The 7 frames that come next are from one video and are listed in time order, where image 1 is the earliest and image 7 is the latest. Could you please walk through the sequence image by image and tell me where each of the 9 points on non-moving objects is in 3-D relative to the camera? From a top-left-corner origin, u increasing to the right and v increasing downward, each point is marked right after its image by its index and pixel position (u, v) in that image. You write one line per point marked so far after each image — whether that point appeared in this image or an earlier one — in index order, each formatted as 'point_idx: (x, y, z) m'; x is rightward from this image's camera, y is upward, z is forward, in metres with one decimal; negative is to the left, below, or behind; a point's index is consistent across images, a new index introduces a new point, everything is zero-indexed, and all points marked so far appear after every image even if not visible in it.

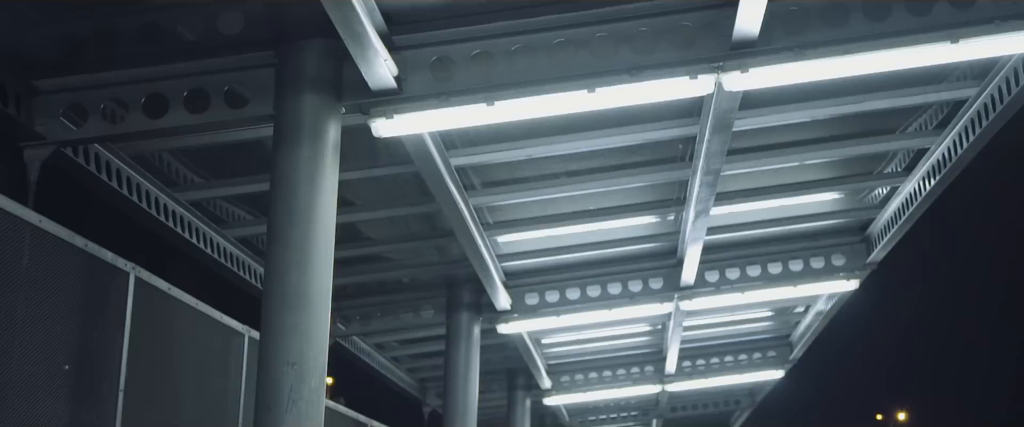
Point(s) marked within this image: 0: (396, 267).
0: (-1.3, -0.6, +12.8) m
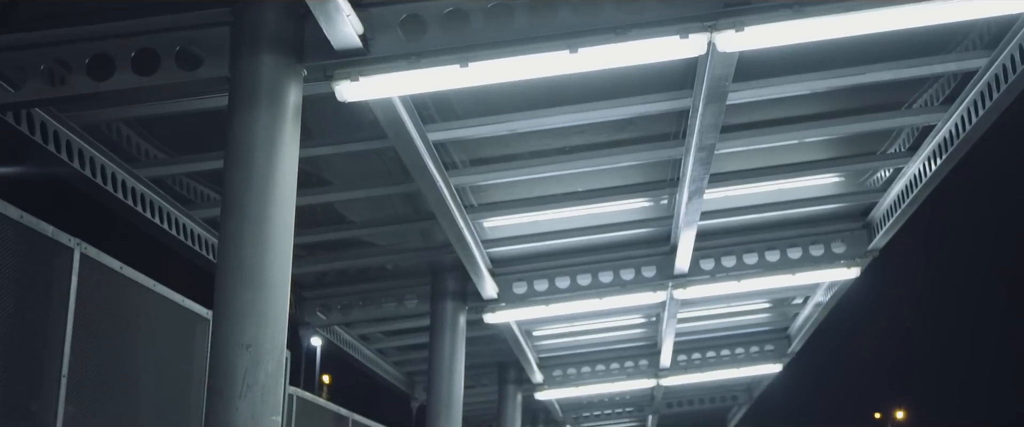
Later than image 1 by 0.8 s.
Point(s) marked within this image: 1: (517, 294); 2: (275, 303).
0: (-1.5, -0.4, +12.2) m
1: (+0.1, -1.0, +13.2) m
2: (-1.3, -0.5, +6.2) m
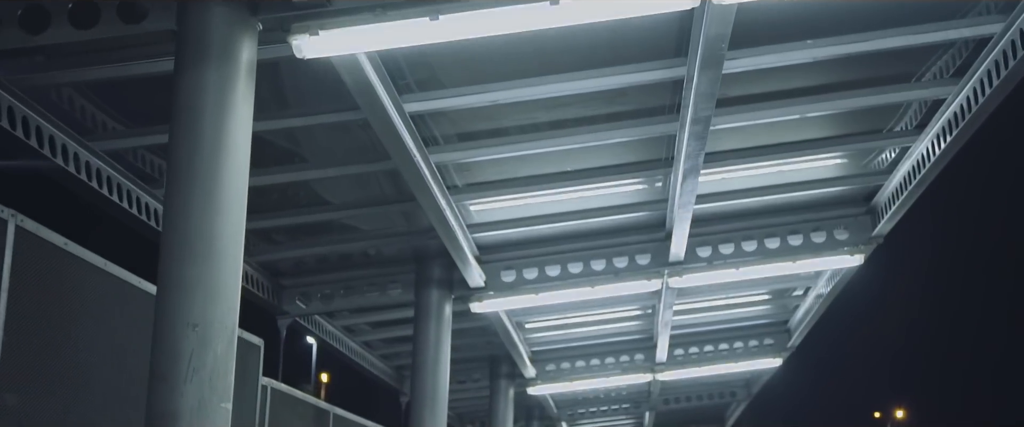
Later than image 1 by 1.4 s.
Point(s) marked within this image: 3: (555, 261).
0: (-1.6, -0.3, +11.7) m
1: (-0.1, -0.8, +12.7) m
2: (-1.5, -0.3, +5.7) m
3: (+0.5, -0.6, +12.7) m
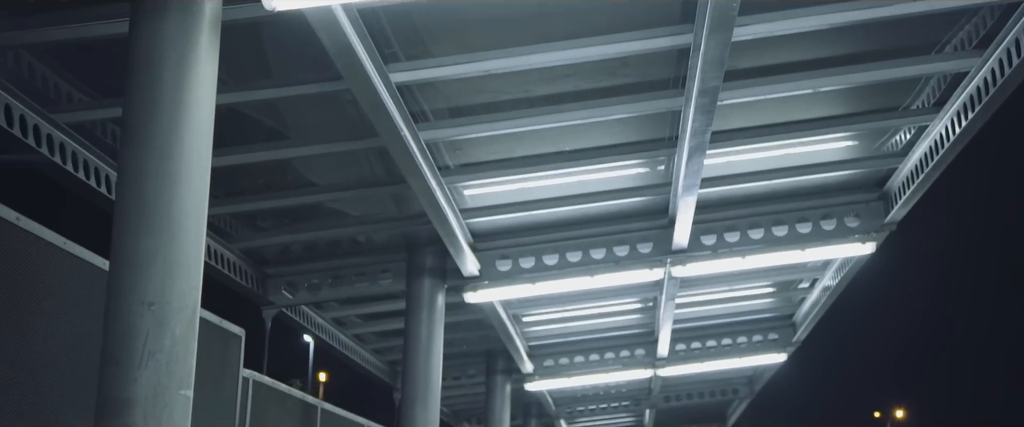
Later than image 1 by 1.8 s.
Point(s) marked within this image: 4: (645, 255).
0: (-1.7, -0.1, +11.1) m
1: (-0.1, -0.6, +12.1) m
2: (-1.5, -0.2, +5.1) m
3: (+0.4, -0.4, +12.1) m
4: (+1.4, -0.4, +12.0) m
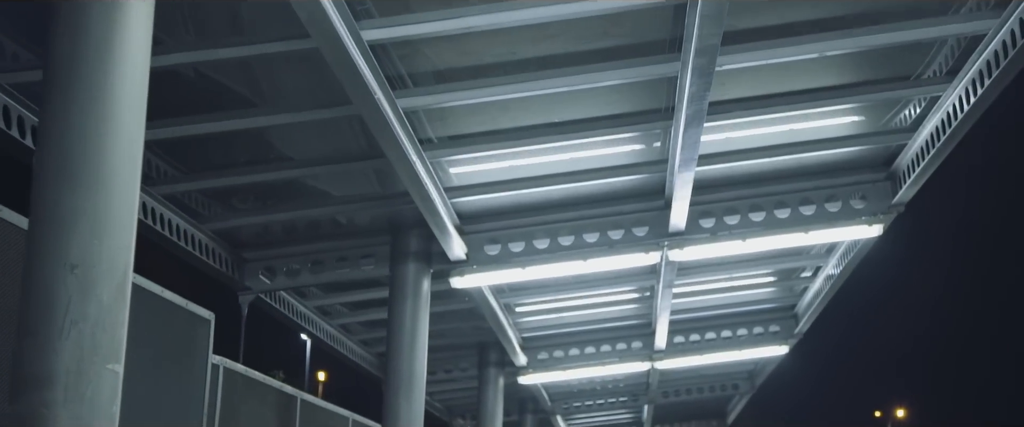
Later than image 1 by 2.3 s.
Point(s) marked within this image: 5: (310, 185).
0: (-1.8, +0.1, +10.5) m
1: (-0.2, -0.4, +11.5) m
2: (-1.6, 0.0, +4.6) m
3: (+0.3, -0.2, +11.6) m
4: (+1.3, -0.3, +11.4) m
5: (-1.9, +0.3, +10.5) m
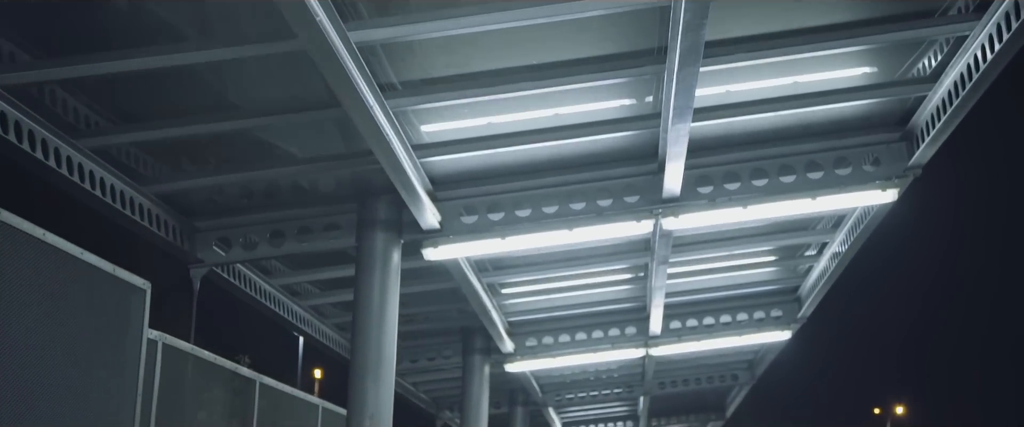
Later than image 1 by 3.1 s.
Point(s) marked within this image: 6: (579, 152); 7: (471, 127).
0: (-2.0, +0.4, +9.5) m
1: (-0.4, -0.1, +10.5) m
2: (-1.8, +0.3, +3.5) m
3: (+0.1, +0.1, +10.5) m
4: (+1.1, +0.1, +10.4) m
5: (-2.1, +0.6, +9.5) m
6: (+0.6, +0.5, +10.0) m
7: (-0.3, +0.7, +9.3) m
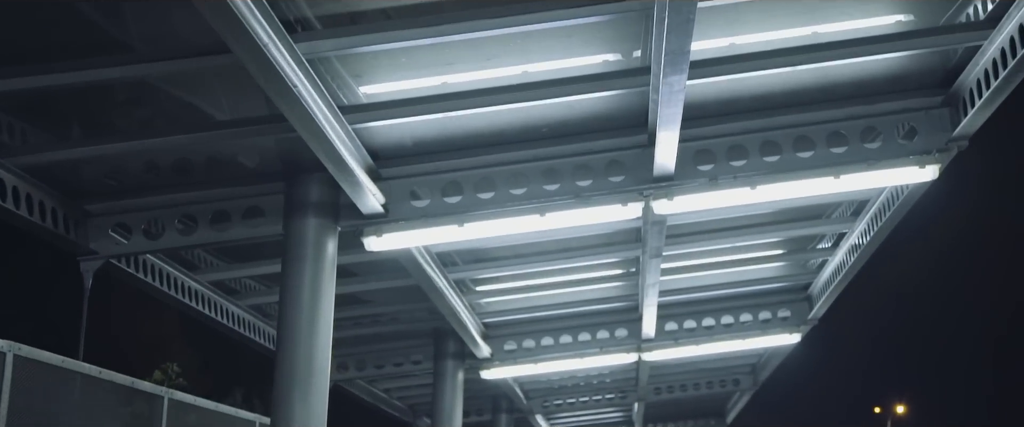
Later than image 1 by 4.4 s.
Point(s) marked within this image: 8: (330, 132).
0: (-2.3, +0.6, +7.7) m
1: (-0.7, 0.0, +8.7) m
2: (-2.1, +0.5, +1.7) m
3: (-0.2, +0.3, +8.8) m
4: (+0.8, +0.2, +8.6) m
5: (-2.4, +0.7, +7.7) m
6: (+0.3, +0.7, +8.3) m
7: (-0.6, +0.8, +7.6) m
8: (-1.2, +0.6, +7.3) m
